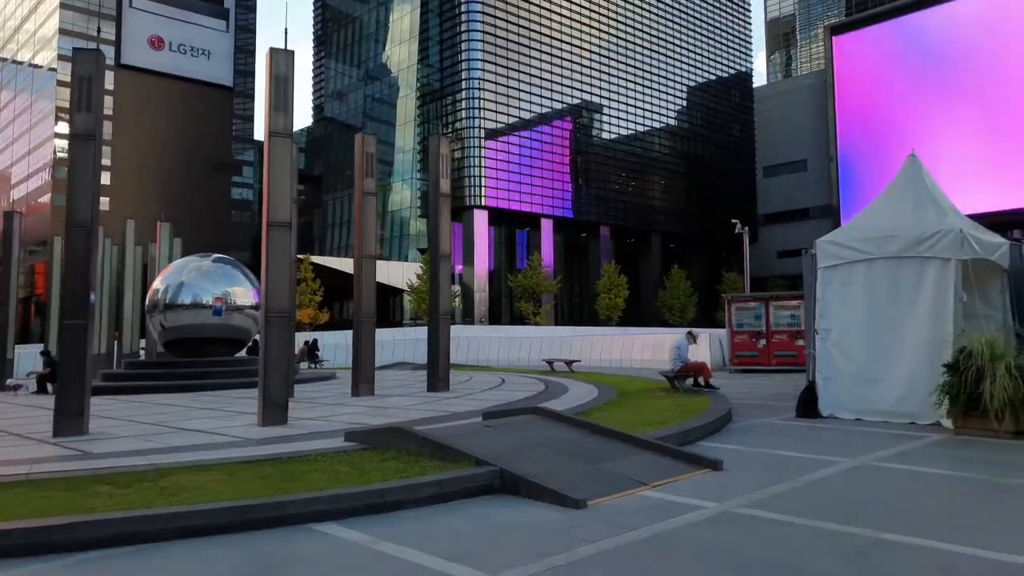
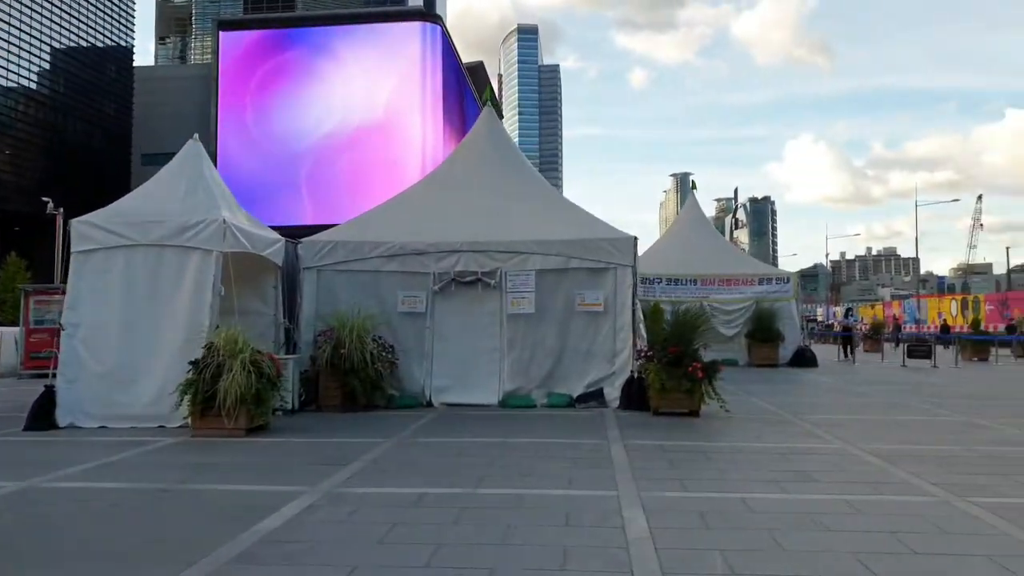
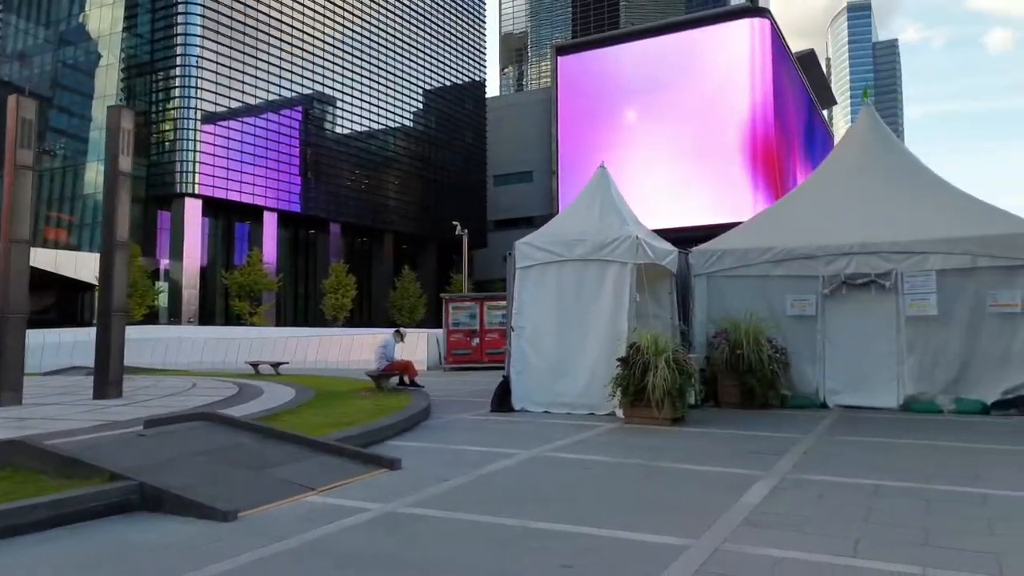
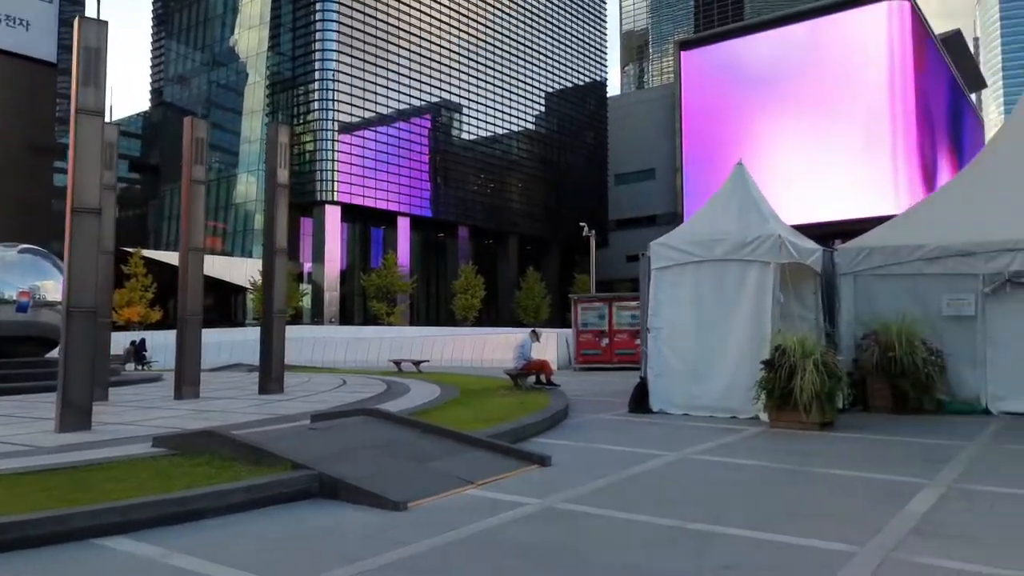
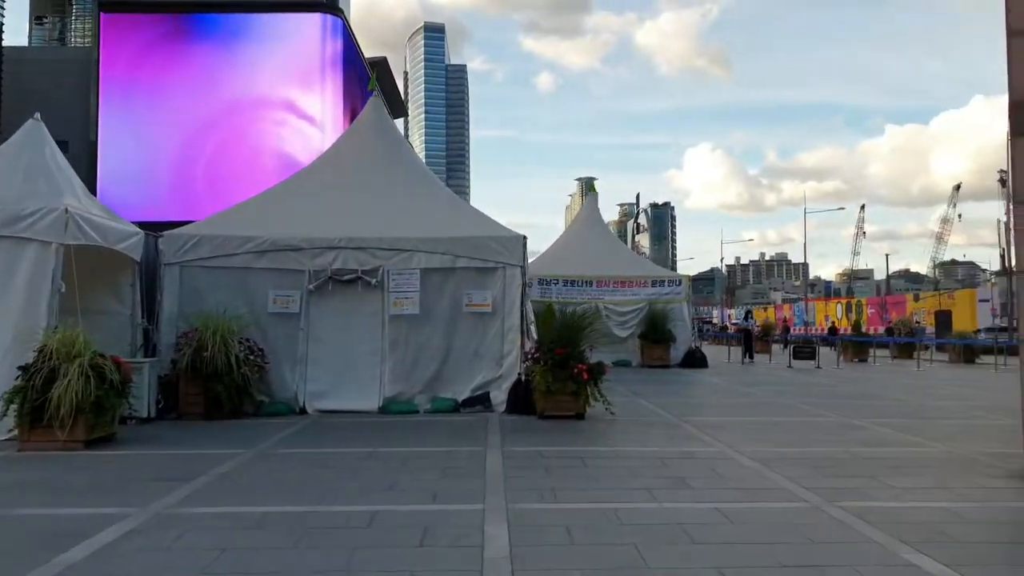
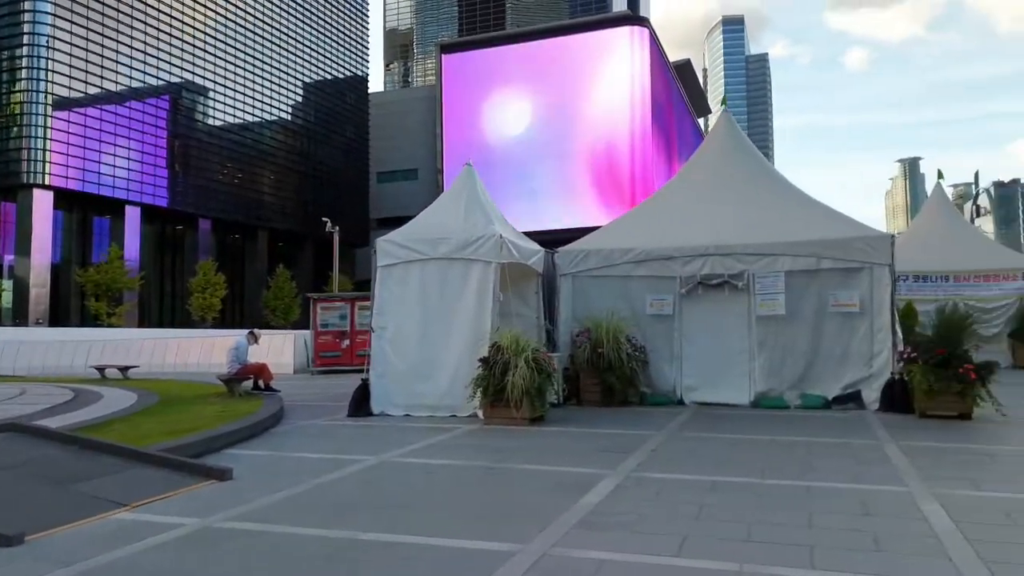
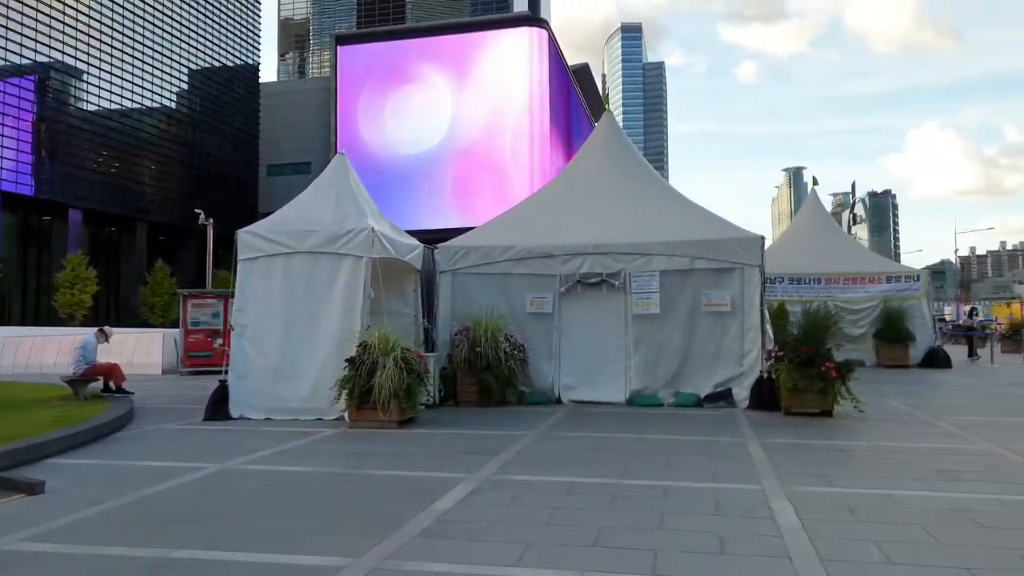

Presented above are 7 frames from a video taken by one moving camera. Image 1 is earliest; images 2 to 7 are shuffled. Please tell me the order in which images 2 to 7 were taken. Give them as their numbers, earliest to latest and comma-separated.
4, 3, 6, 7, 2, 5
